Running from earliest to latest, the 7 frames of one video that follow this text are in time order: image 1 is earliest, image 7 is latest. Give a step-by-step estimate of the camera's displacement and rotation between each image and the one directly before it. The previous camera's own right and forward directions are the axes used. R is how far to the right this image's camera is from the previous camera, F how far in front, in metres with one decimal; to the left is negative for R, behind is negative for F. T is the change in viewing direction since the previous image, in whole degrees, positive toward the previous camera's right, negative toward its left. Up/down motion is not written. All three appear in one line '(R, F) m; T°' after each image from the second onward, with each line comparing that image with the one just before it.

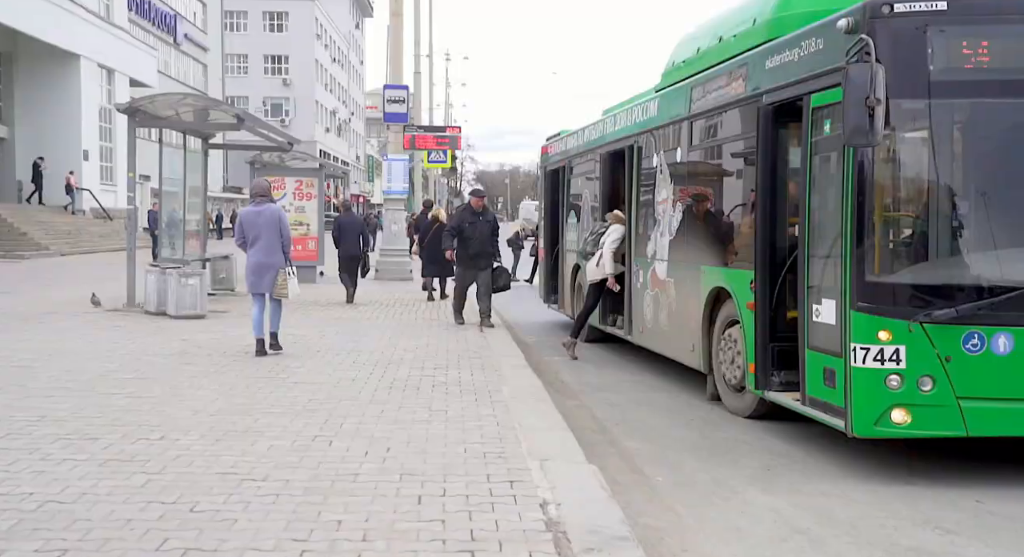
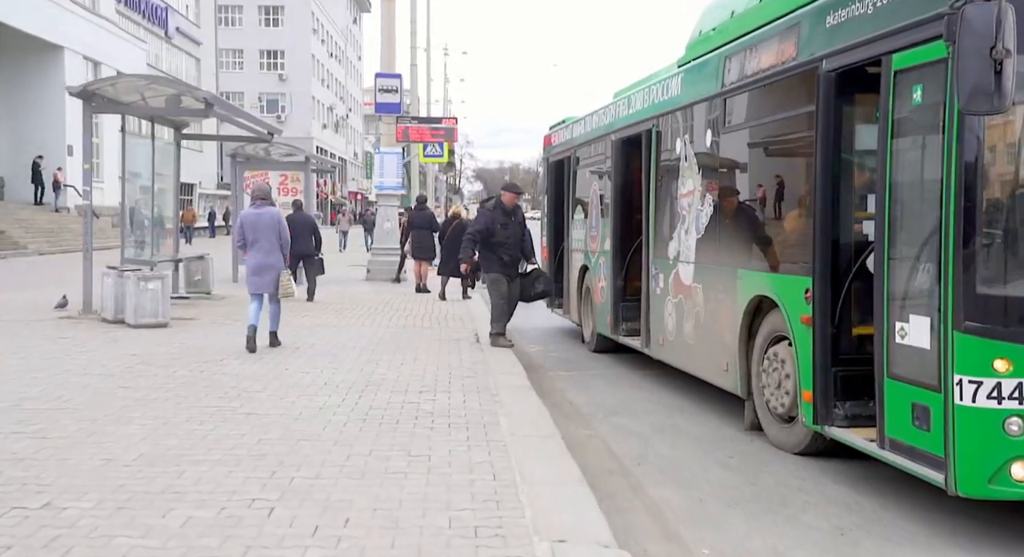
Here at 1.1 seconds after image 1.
(0.0, +1.7) m; 0°
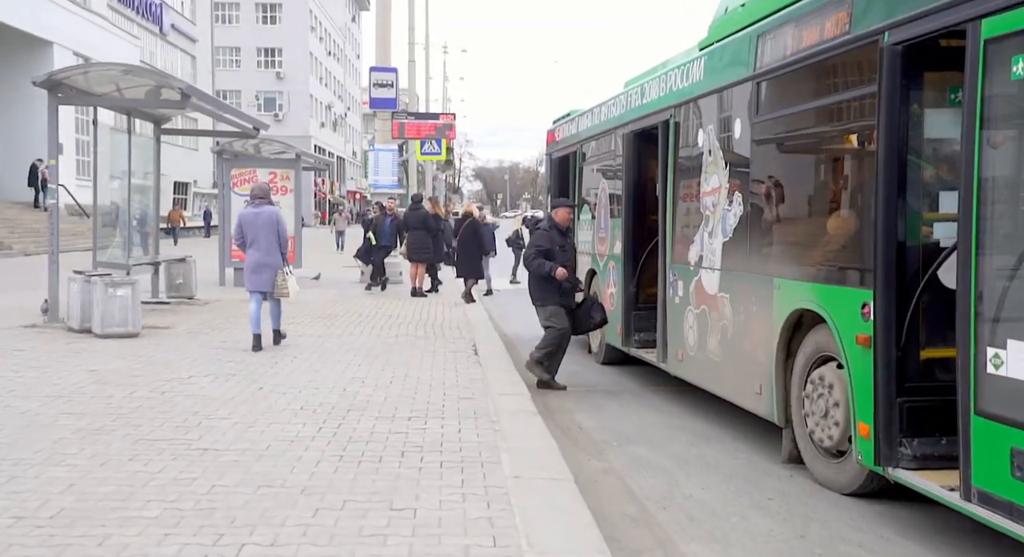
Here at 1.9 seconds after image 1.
(0.0, +1.2) m; 0°
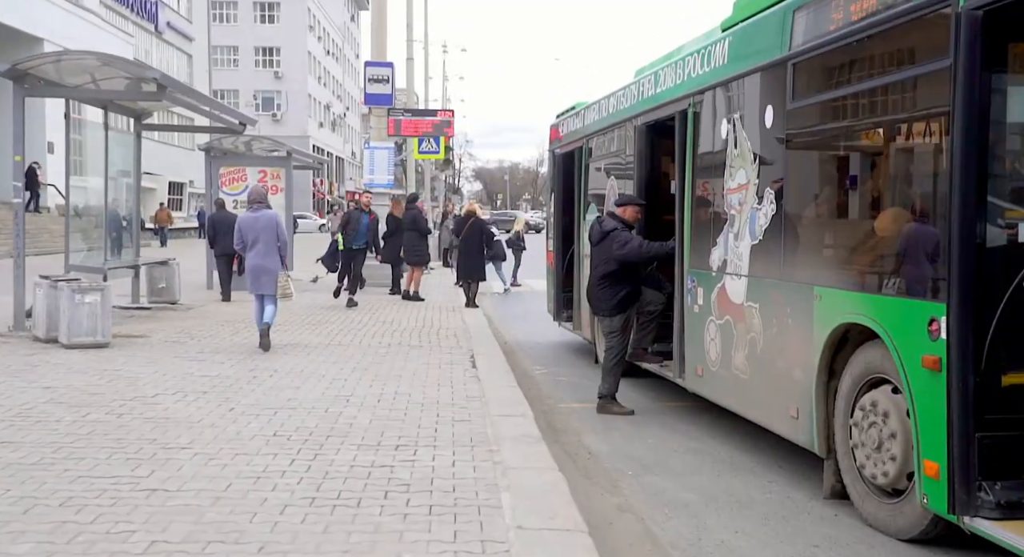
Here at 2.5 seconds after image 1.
(0.0, +1.0) m; 0°
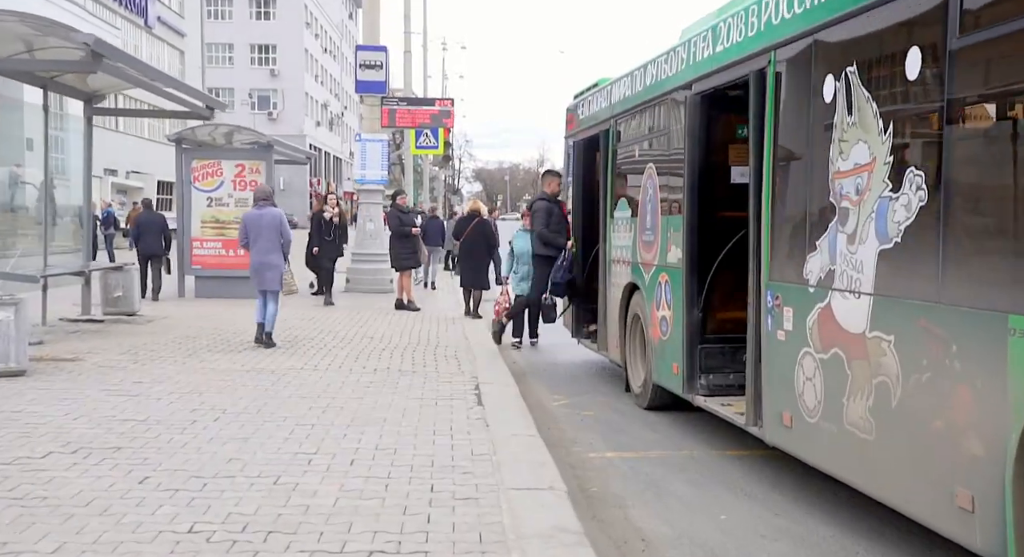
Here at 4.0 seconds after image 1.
(-0.1, +2.3) m; 0°
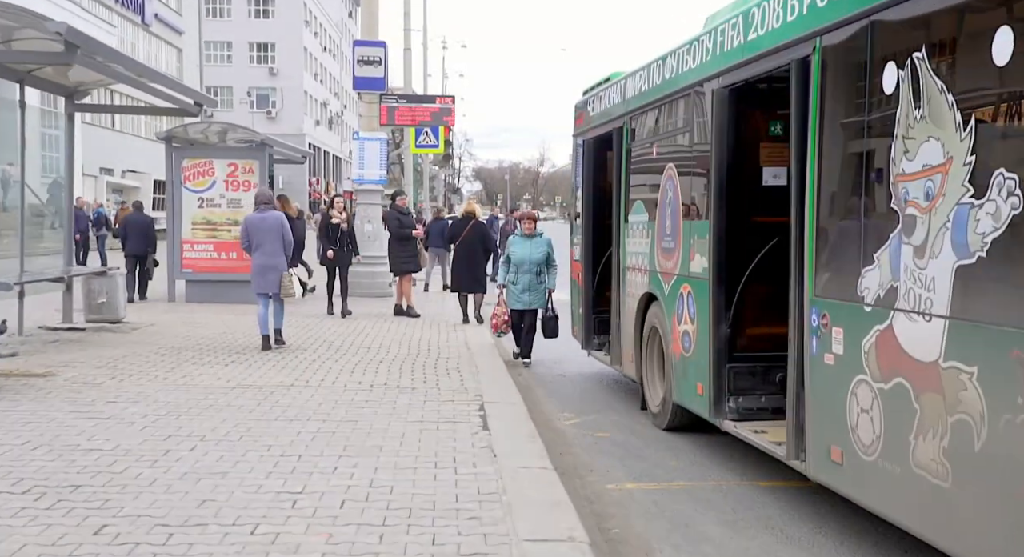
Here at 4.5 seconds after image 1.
(-0.1, +0.8) m; 0°
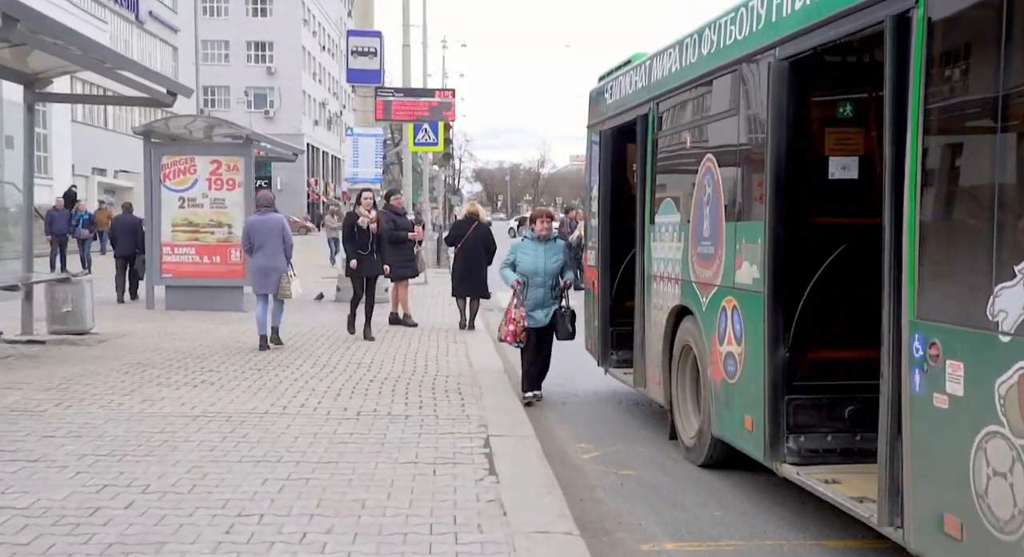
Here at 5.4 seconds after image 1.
(-0.1, +1.4) m; 0°
